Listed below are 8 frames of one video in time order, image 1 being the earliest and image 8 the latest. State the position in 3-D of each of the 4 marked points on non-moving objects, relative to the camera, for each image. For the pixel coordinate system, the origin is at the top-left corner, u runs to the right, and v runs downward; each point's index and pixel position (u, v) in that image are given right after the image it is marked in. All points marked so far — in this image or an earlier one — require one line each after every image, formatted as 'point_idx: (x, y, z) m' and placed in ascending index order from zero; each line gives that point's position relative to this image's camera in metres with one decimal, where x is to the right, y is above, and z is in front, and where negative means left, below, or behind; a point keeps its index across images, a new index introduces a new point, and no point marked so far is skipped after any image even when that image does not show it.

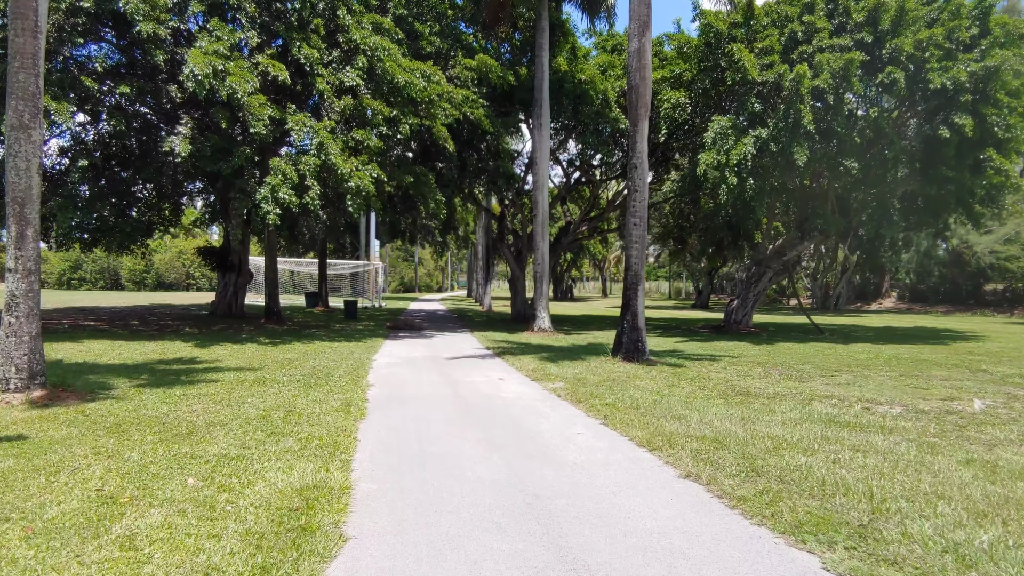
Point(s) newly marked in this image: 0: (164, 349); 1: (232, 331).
0: (-5.9, -1.4, +10.2) m
1: (-6.6, -1.2, +13.9) m
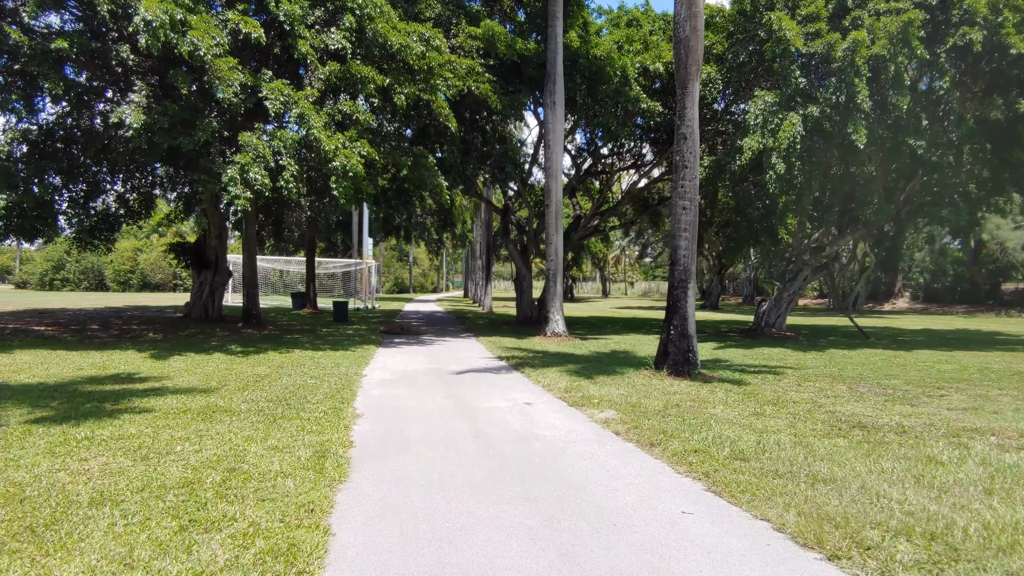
0: (-5.6, -1.3, +8.3) m
1: (-6.4, -1.2, +12.1) m
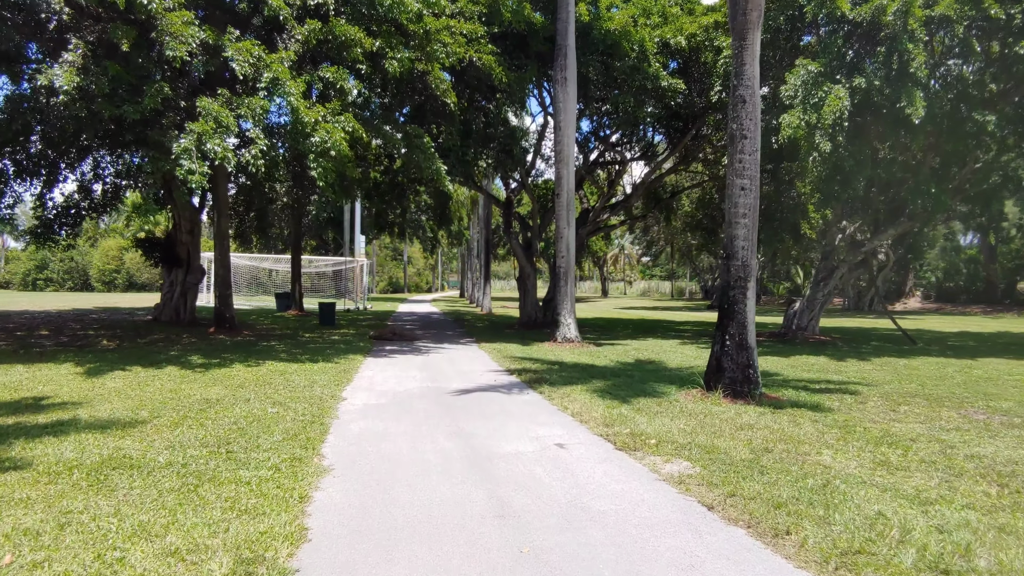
0: (-5.5, -1.4, +6.8) m
1: (-6.3, -1.2, +10.5) m
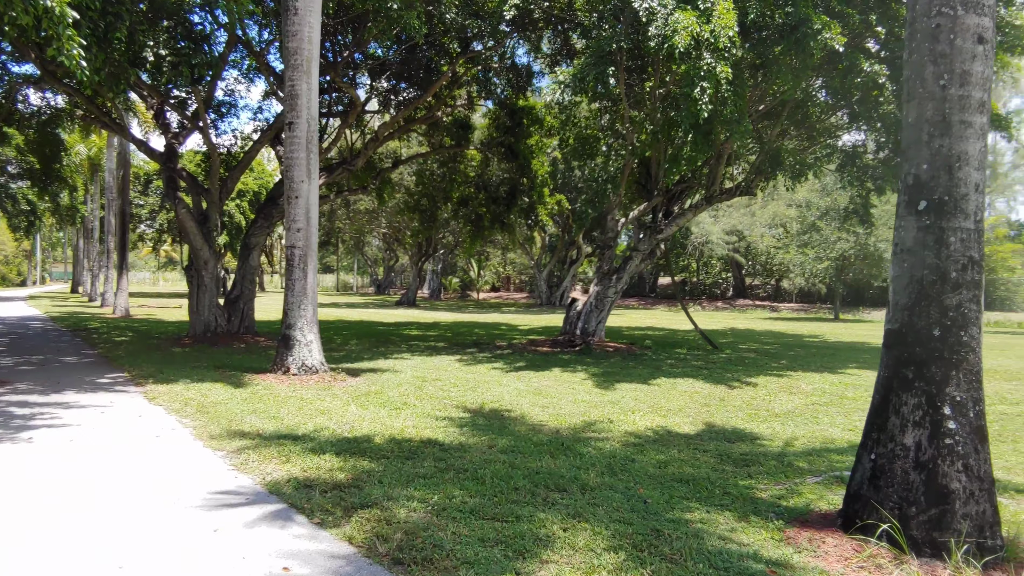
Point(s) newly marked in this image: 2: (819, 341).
0: (-5.5, -1.6, +8.9) m
1: (-6.0, -1.6, +12.7) m
2: (+9.0, -1.6, +17.1) m
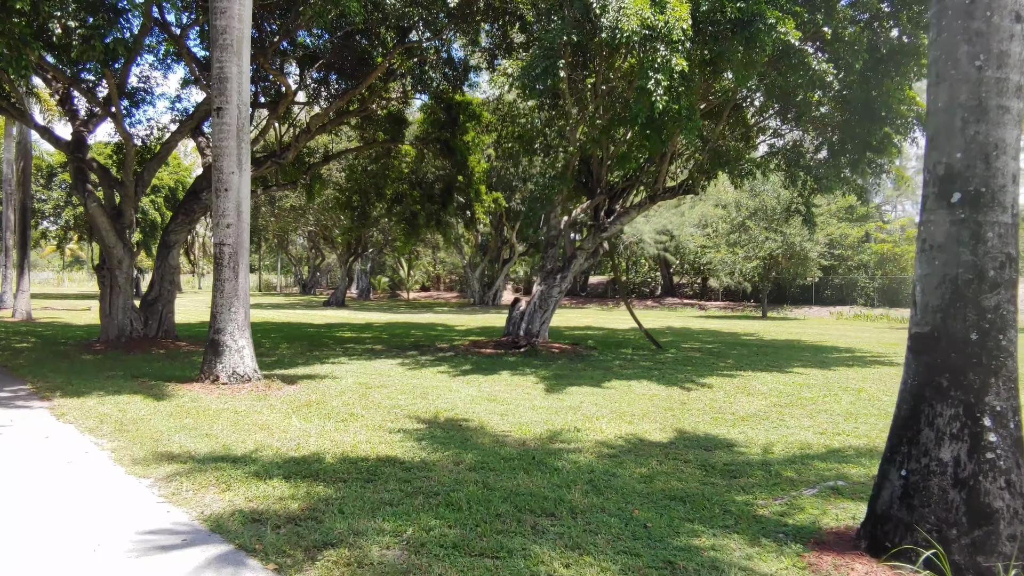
0: (-6.1, -1.6, +7.5) m
1: (-7.1, -1.6, +11.3) m
2: (+7.3, -1.6, +17.5) m
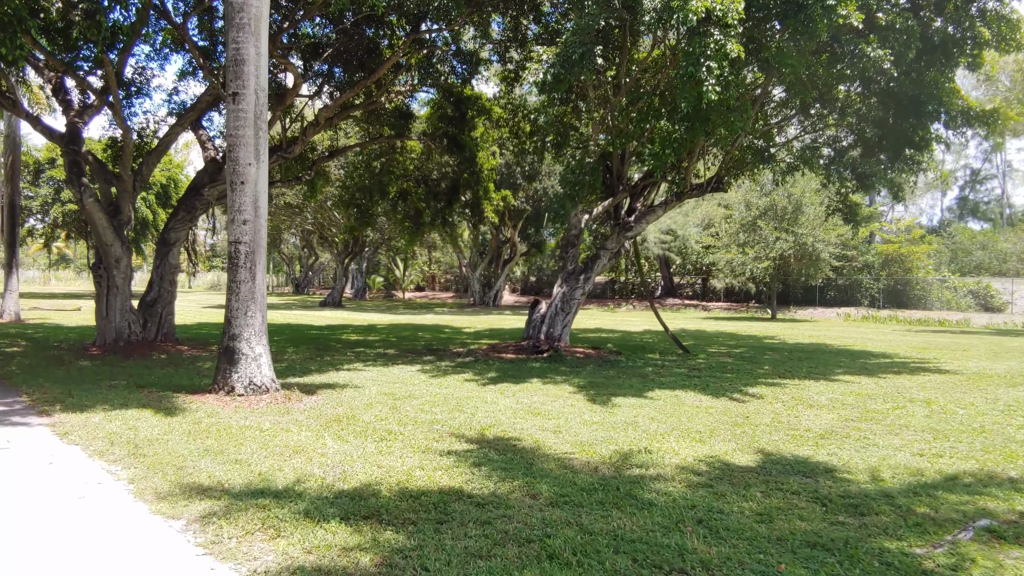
0: (-5.4, -1.7, +6.7) m
1: (-6.5, -1.6, +10.4) m
2: (+7.8, -1.6, +16.8) m
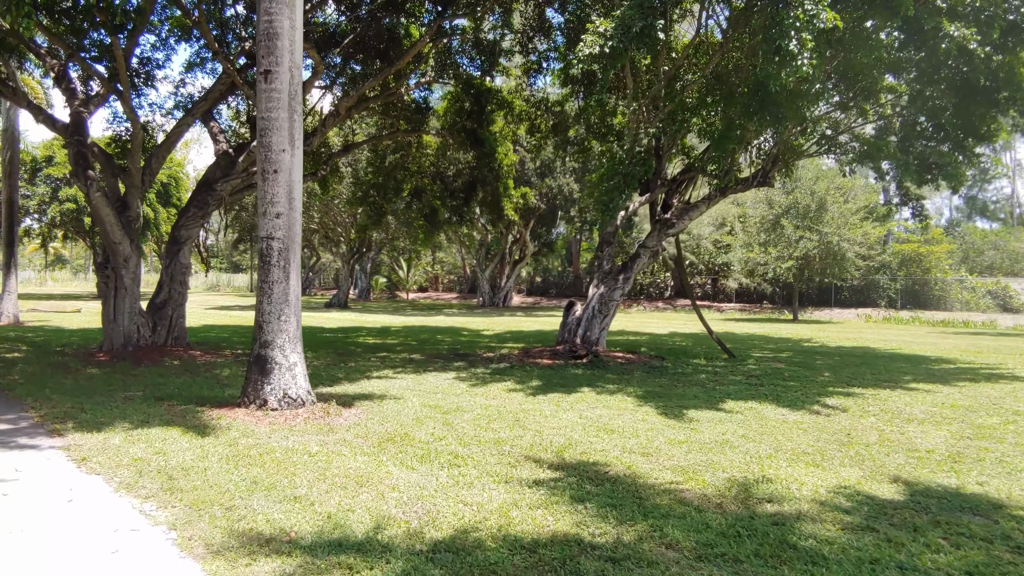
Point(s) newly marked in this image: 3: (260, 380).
0: (-4.5, -1.7, +5.8) m
1: (-5.6, -1.6, +9.5) m
2: (+8.7, -1.6, +15.9) m
3: (-3.4, -1.2, +7.9) m
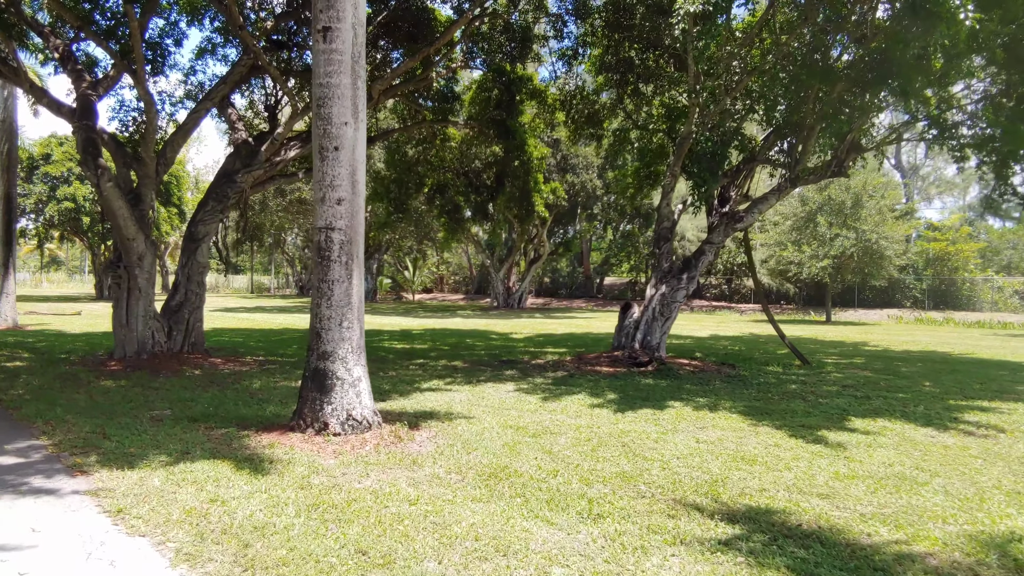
0: (-3.3, -1.7, +4.4) m
1: (-4.4, -1.7, +8.2) m
2: (+9.9, -1.6, +14.7) m
3: (-2.2, -1.2, +6.6) m
